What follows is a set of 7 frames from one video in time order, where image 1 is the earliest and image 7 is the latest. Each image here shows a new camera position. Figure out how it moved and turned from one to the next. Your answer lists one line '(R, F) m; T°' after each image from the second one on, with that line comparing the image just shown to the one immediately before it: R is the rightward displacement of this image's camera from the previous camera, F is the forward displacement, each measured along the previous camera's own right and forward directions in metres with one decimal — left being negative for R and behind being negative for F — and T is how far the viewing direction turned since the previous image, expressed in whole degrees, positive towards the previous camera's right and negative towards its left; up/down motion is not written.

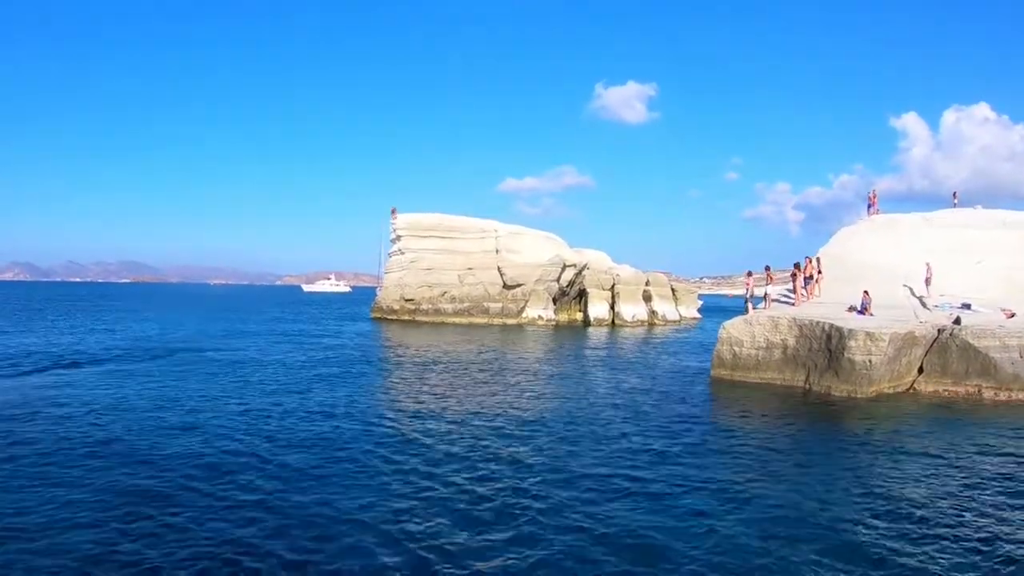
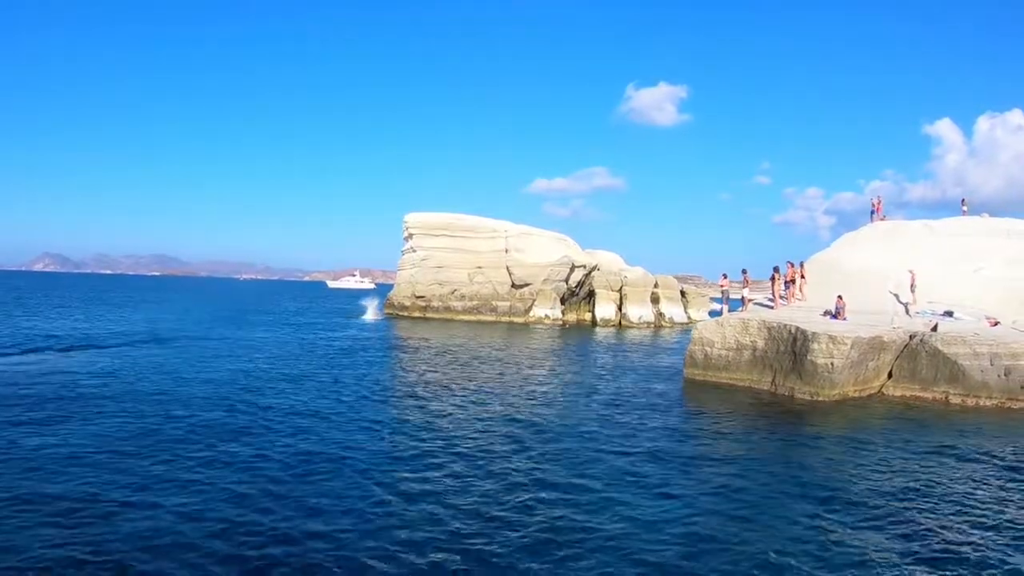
(+1.4, -1.0) m; -3°
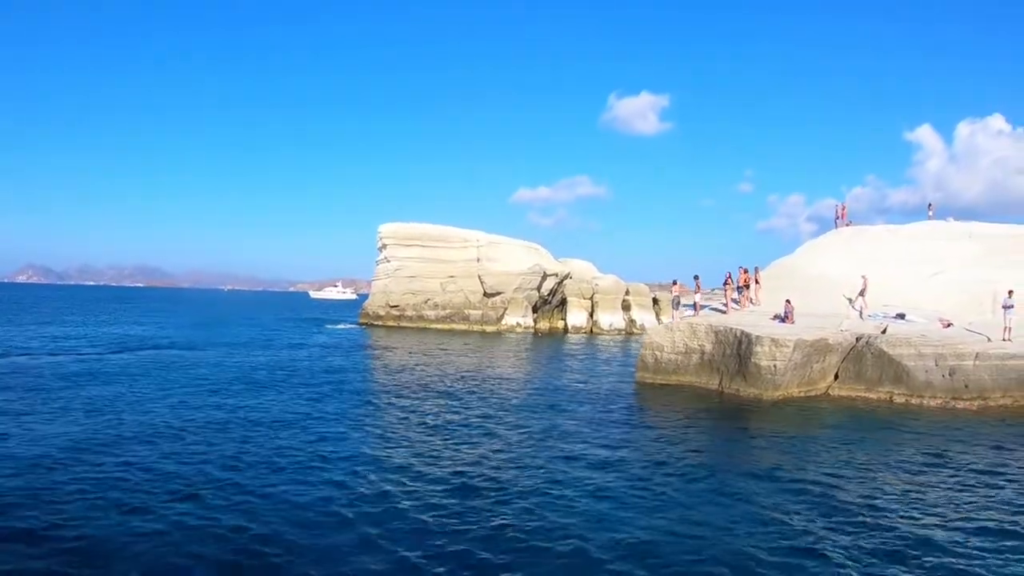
(+1.1, -0.3) m; +1°
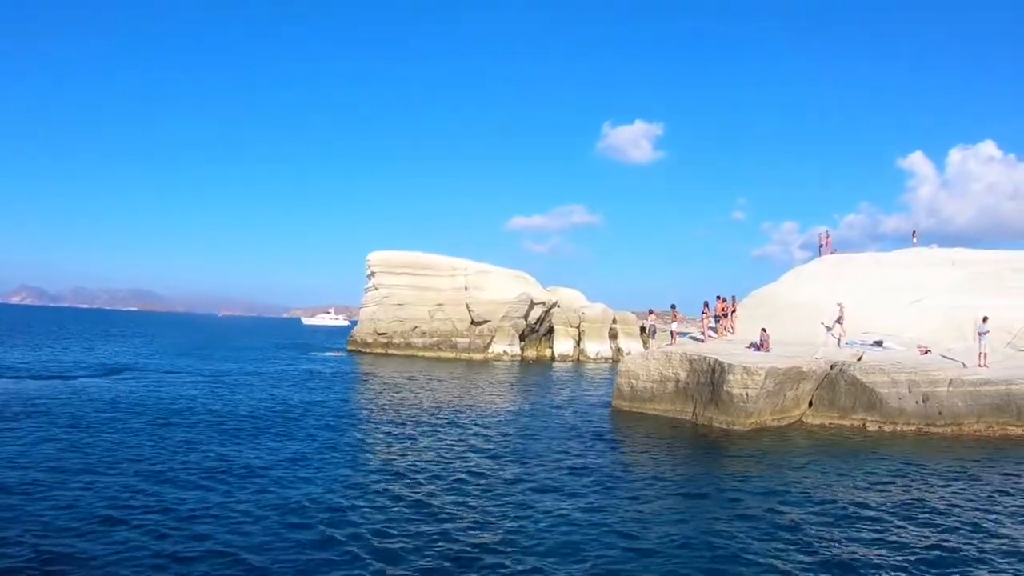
(+0.6, -0.2) m; 0°
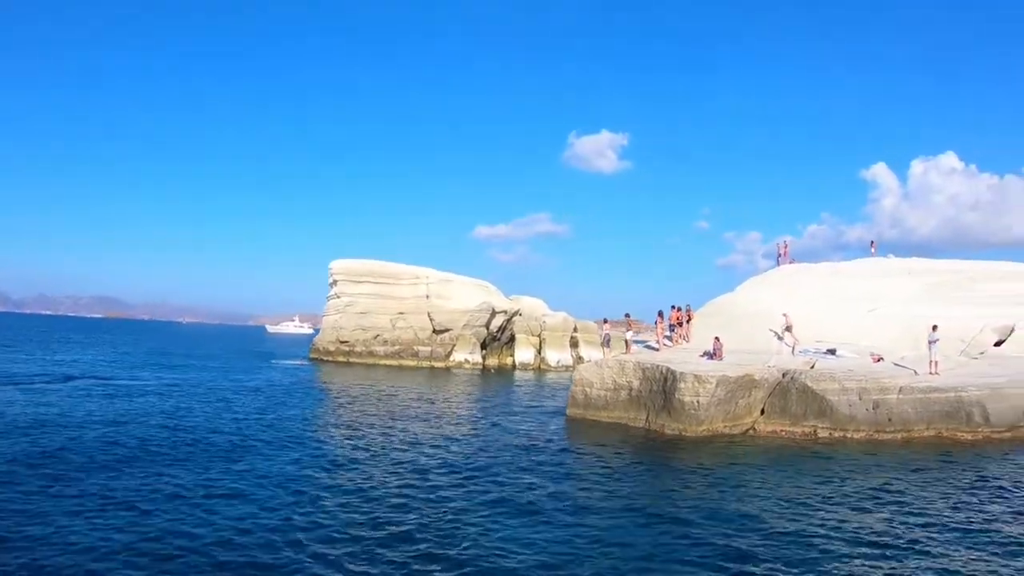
(+0.5, +0.2) m; +2°
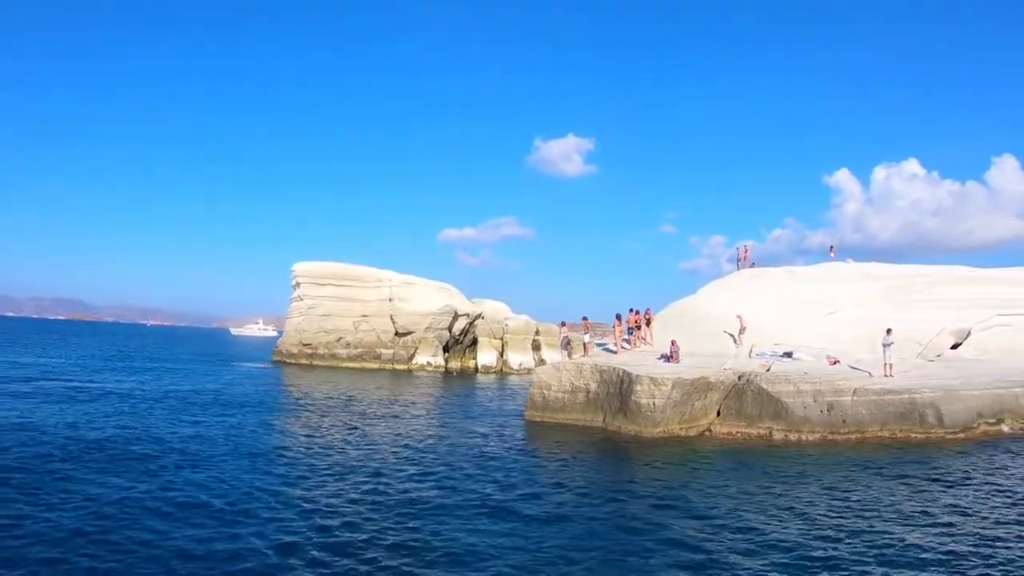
(+0.4, +0.2) m; +2°
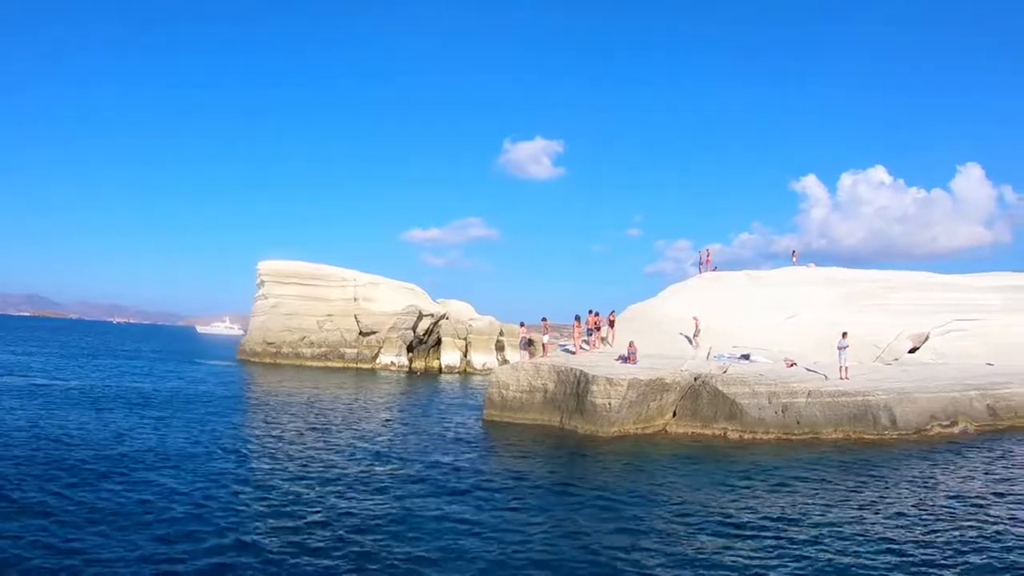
(+0.4, 0.0) m; +2°
